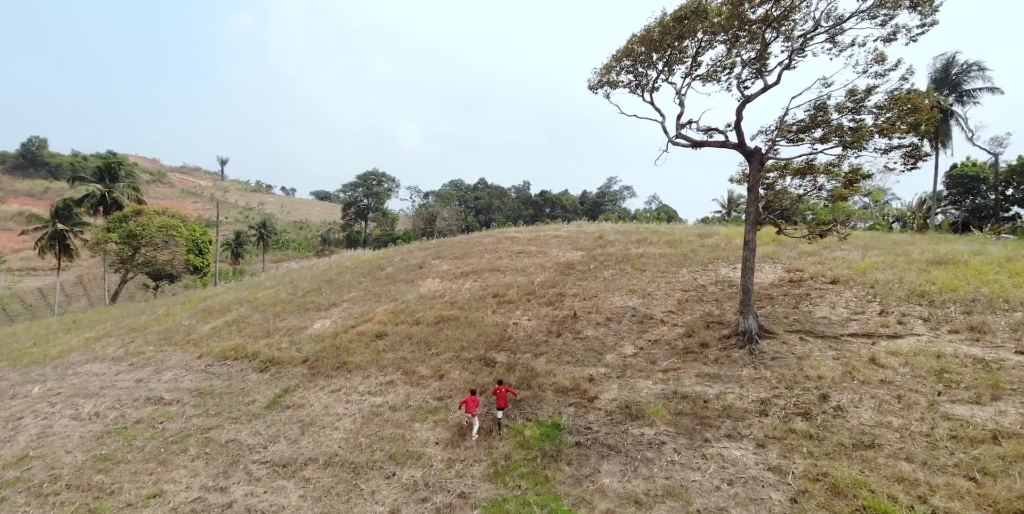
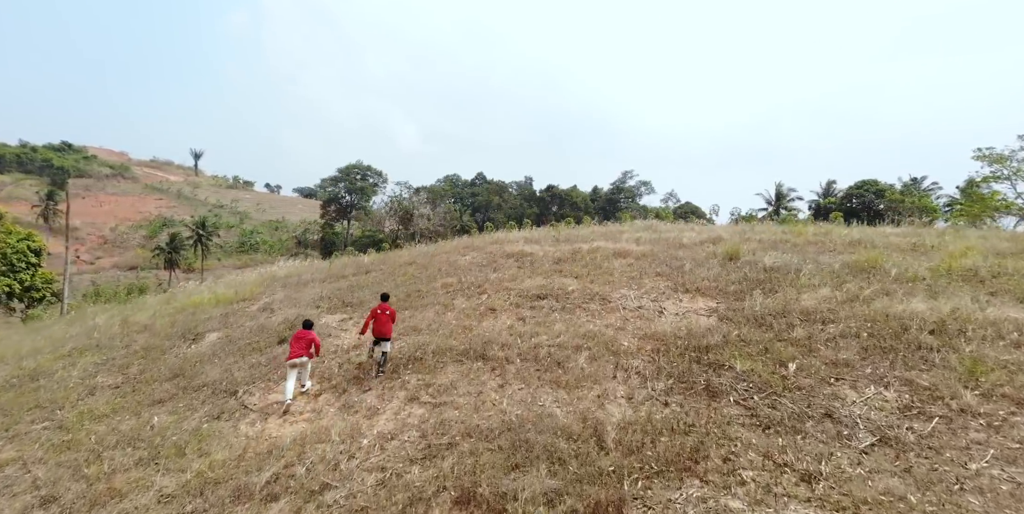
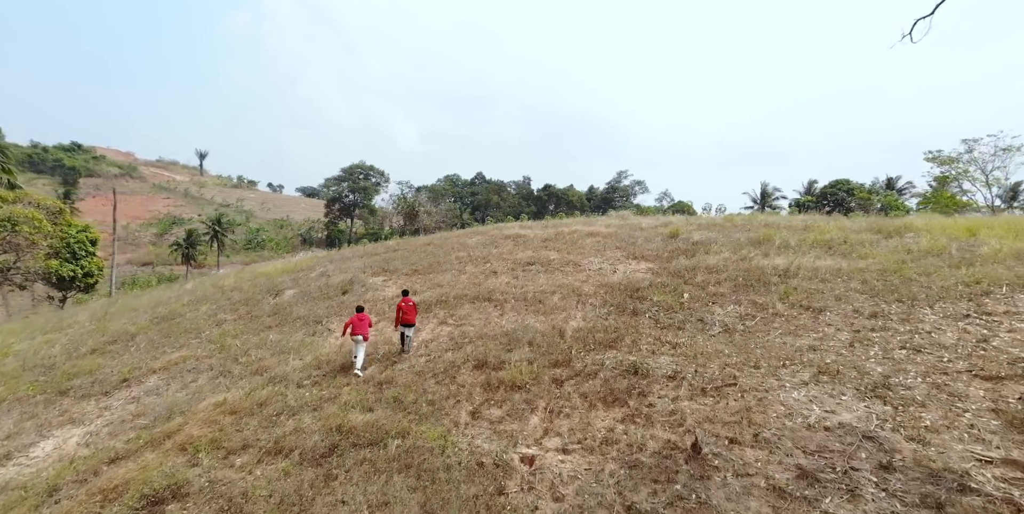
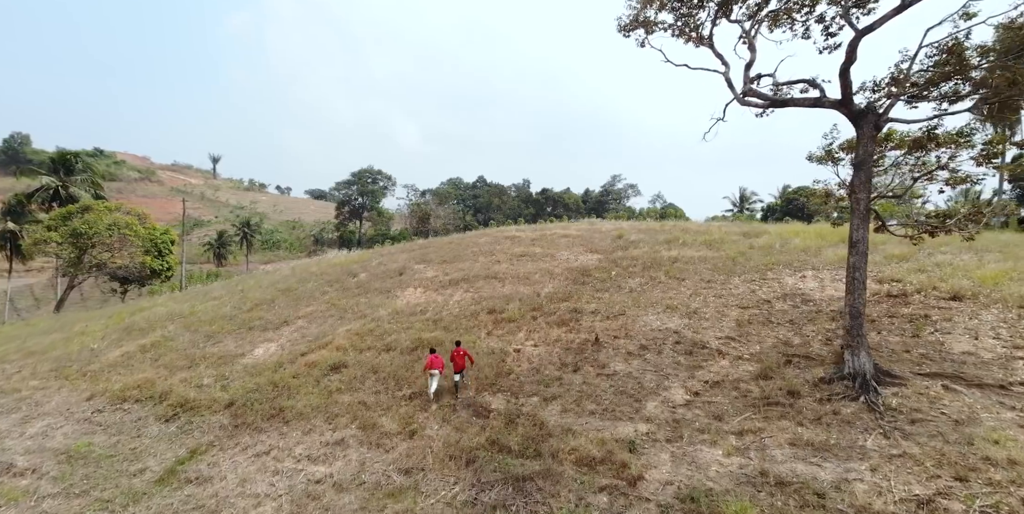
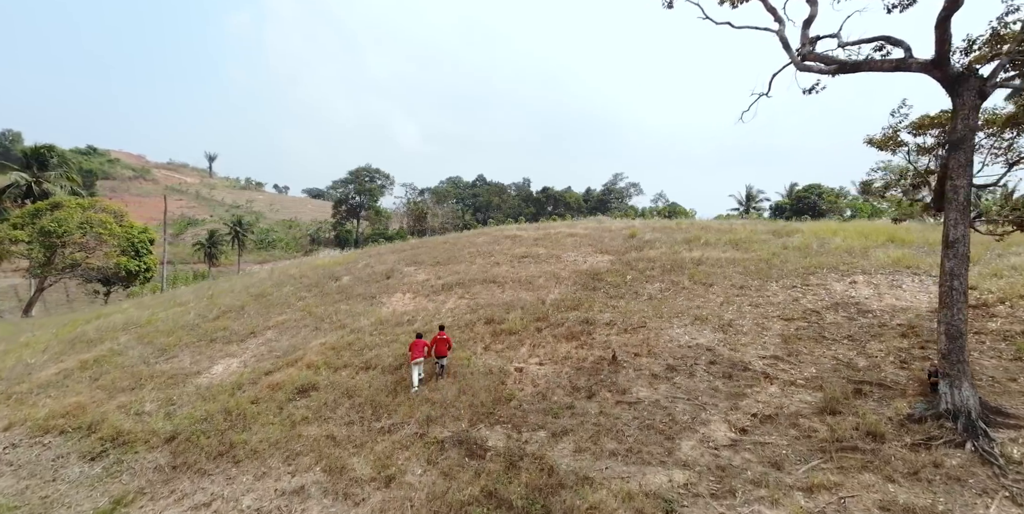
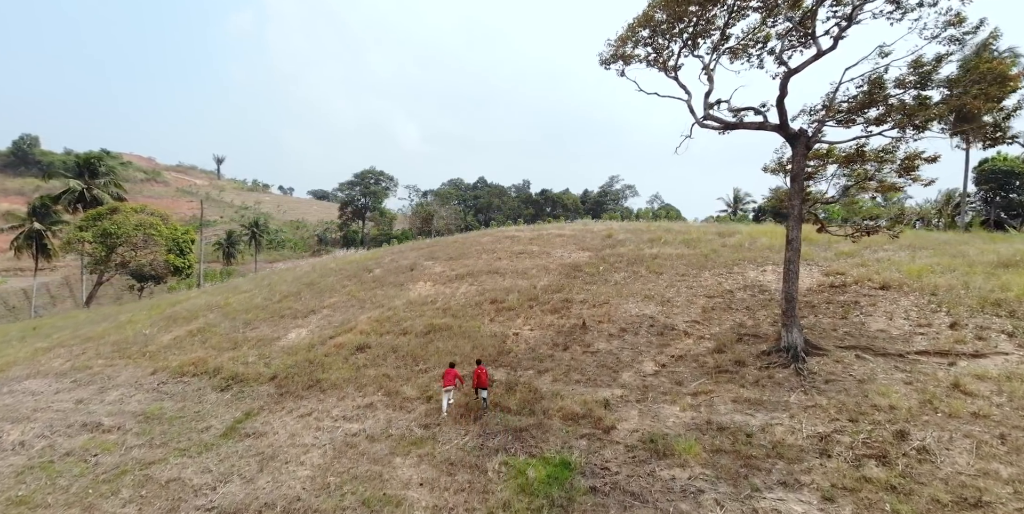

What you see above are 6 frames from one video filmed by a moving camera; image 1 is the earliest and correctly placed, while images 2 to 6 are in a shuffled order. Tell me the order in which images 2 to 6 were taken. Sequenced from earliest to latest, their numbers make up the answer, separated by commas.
6, 4, 5, 3, 2
